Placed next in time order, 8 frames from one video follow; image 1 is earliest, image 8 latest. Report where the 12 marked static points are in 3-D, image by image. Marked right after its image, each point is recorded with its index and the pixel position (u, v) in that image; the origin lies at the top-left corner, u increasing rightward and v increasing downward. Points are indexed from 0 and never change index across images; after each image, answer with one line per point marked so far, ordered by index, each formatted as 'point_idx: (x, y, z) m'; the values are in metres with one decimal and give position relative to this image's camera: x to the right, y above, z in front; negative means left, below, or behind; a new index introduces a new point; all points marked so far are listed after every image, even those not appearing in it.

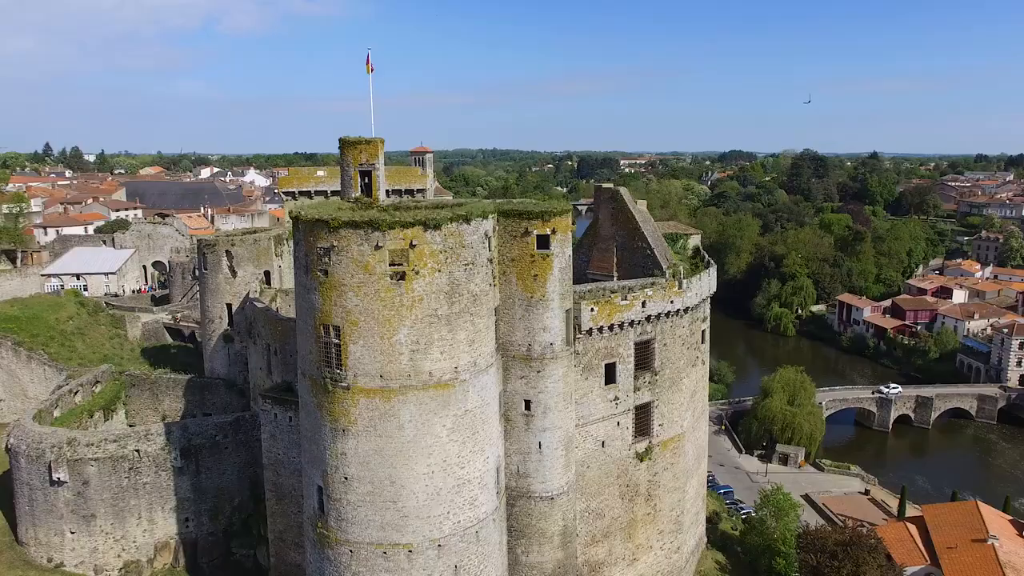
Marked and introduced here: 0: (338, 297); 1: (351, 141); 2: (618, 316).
0: (-3.3, -0.2, +13.8) m
1: (-3.8, +3.5, +17.1) m
2: (+2.7, -0.7, +18.5) m
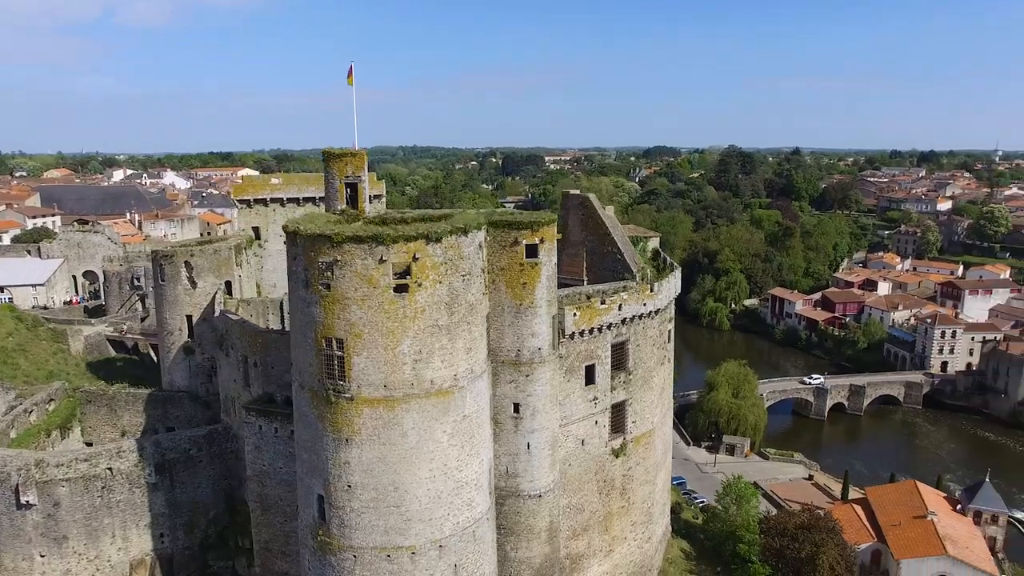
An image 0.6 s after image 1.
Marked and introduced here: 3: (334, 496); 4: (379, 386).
0: (-3.3, -0.4, +14.1) m
1: (-4.2, +3.2, +17.3) m
2: (+2.3, -0.9, +19.4) m
3: (-3.7, -4.3, +15.0) m
4: (-2.6, -2.0, +14.4) m
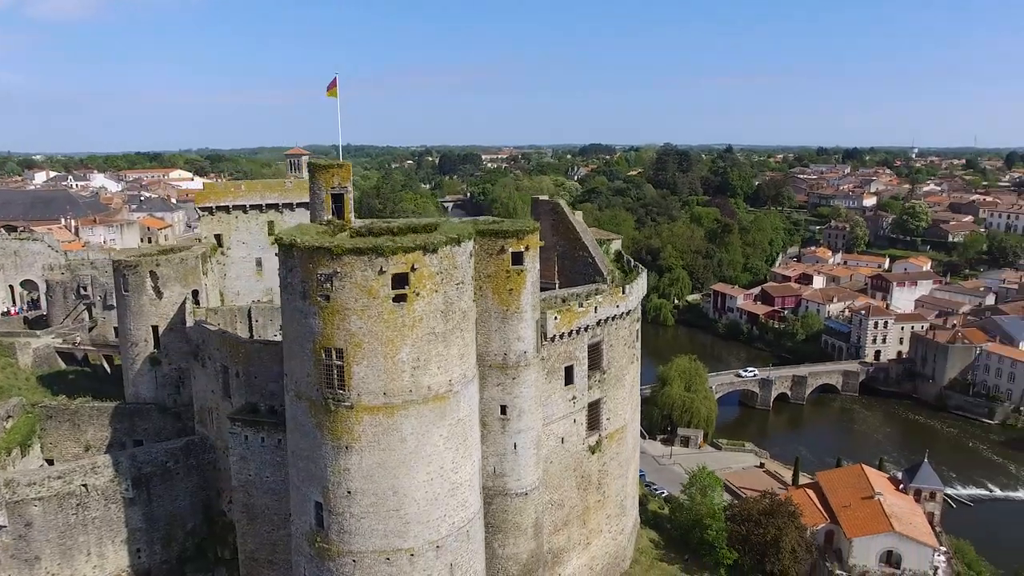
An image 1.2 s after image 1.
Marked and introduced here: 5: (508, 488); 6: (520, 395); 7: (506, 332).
0: (-3.4, -0.7, +14.4) m
1: (-4.6, +3.0, +17.5) m
2: (+1.8, -0.9, +20.1) m
3: (-3.8, -4.5, +15.2) m
4: (-2.7, -2.2, +14.8) m
5: (-0.1, -5.2, +18.7) m
6: (+0.2, -2.7, +18.3) m
7: (-0.1, -1.1, +17.8) m
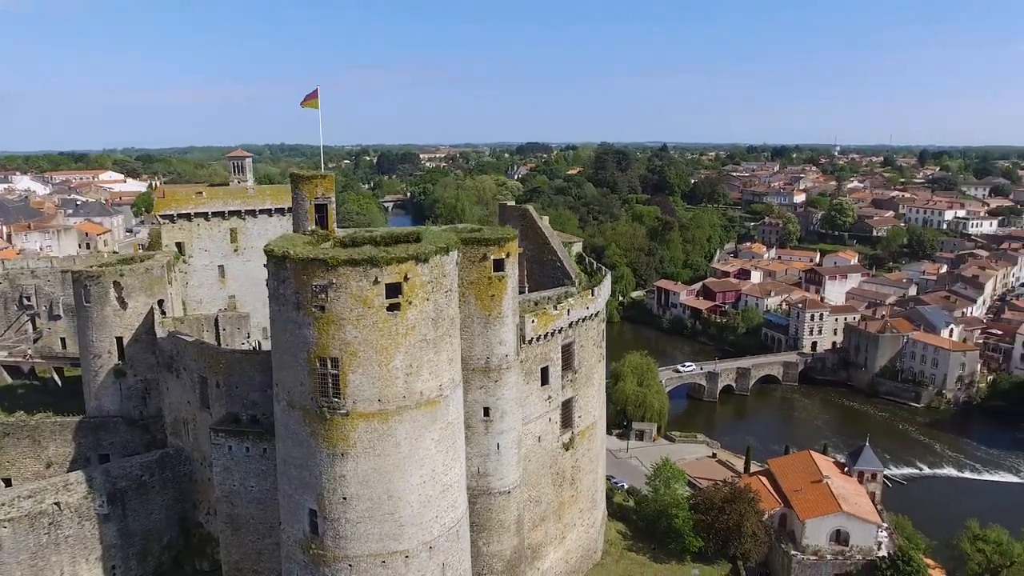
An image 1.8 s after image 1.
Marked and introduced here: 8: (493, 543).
0: (-3.6, -0.9, +14.8) m
1: (-5.1, +2.7, +17.7) m
2: (+1.1, -1.1, +20.9) m
3: (-3.9, -4.8, +15.5) m
4: (-2.9, -2.4, +15.2) m
5: (-0.5, -5.3, +19.3) m
6: (-0.3, -2.8, +18.9) m
7: (-0.6, -1.2, +18.4) m
8: (-0.5, -6.9, +19.6) m
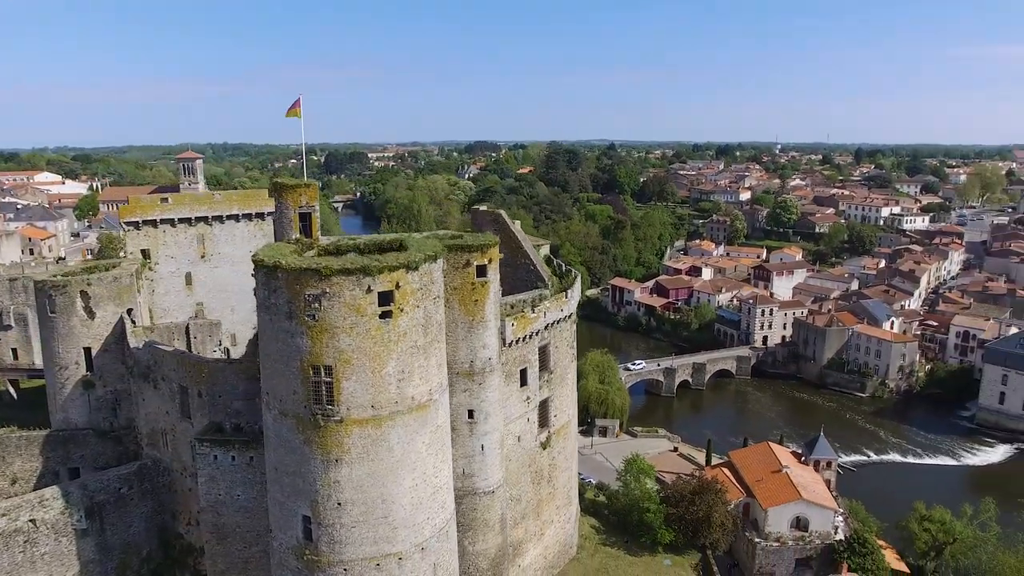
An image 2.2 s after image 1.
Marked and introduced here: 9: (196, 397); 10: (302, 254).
0: (-3.8, -1.1, +15.0) m
1: (-5.5, +2.5, +17.9) m
2: (+0.5, -1.2, +21.4) m
3: (-4.1, -4.9, +15.8) m
4: (-3.1, -2.5, +15.5) m
5: (-1.0, -5.4, +19.8) m
6: (-0.7, -3.0, +19.4) m
7: (-1.0, -1.4, +18.8) m
8: (-0.9, -7.0, +20.1) m
9: (-8.4, -2.9, +19.2) m
10: (-4.9, +0.8, +17.1) m
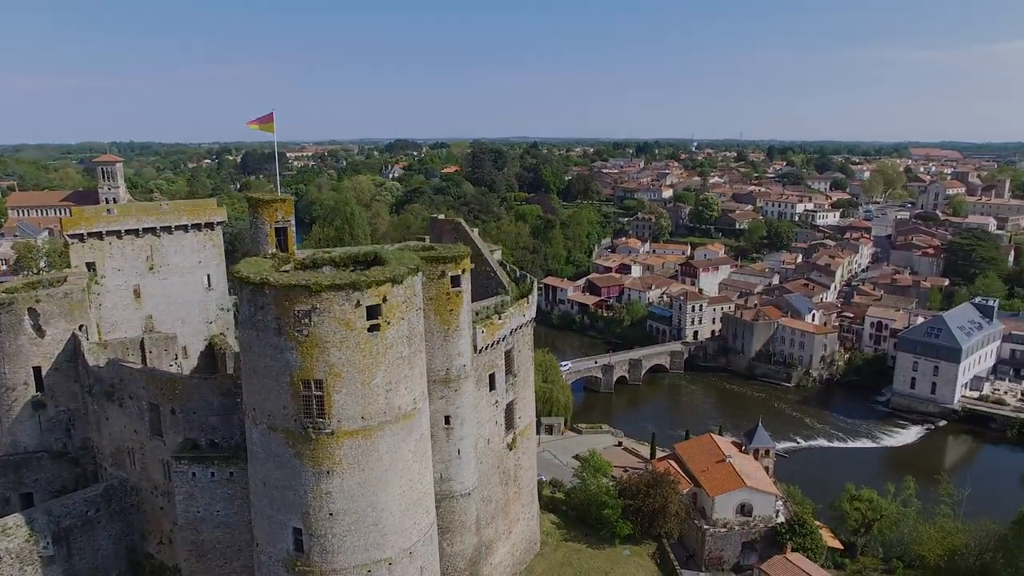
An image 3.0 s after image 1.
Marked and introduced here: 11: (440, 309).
0: (-4.0, -1.4, +15.3) m
1: (-6.2, +2.2, +18.0) m
2: (-0.5, -1.4, +22.1) m
3: (-4.4, -5.3, +16.1) m
4: (-3.4, -2.9, +15.8) m
5: (-1.7, -5.7, +20.4) m
6: (-1.4, -3.2, +20.0) m
7: (-1.7, -1.6, +19.4) m
8: (-1.6, -7.3, +20.7) m
9: (-9.0, -3.3, +19.1) m
10: (-5.4, +0.4, +17.2) m
11: (-1.9, -0.6, +19.1) m
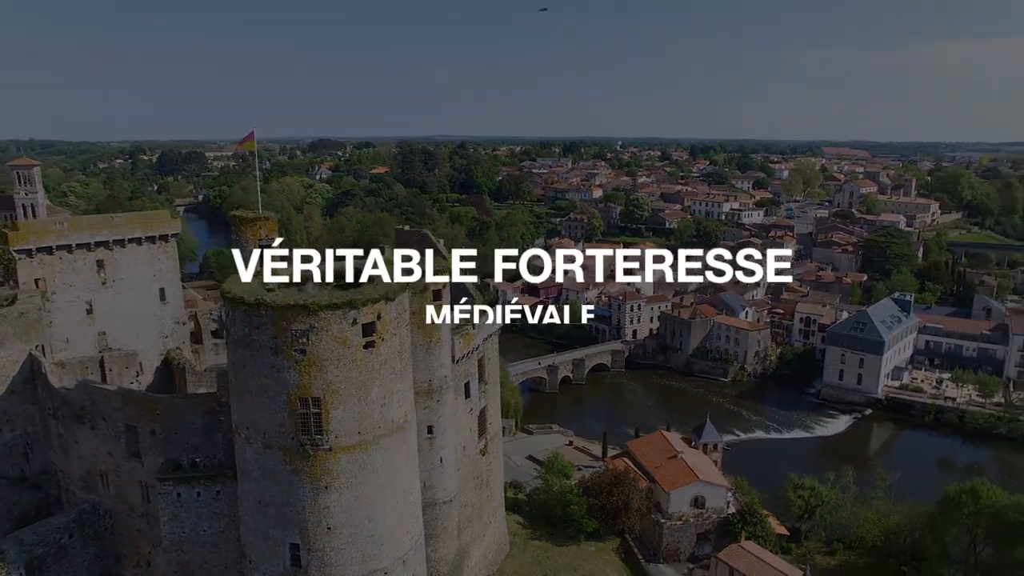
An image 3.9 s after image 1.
0: (-4.2, -1.8, +15.6) m
1: (-6.6, +1.7, +18.0) m
2: (-1.3, -1.7, +22.7) m
3: (-4.5, -5.7, +16.3) m
4: (-3.5, -3.2, +16.2) m
5: (-2.2, -6.1, +20.8) m
6: (-2.0, -3.6, +20.5) m
7: (-2.2, -2.0, +19.9) m
8: (-2.2, -7.7, +21.2) m
9: (-9.5, -3.8, +18.8) m
10: (-5.8, 0.0, +17.4) m
11: (-2.4, -0.9, +19.5) m
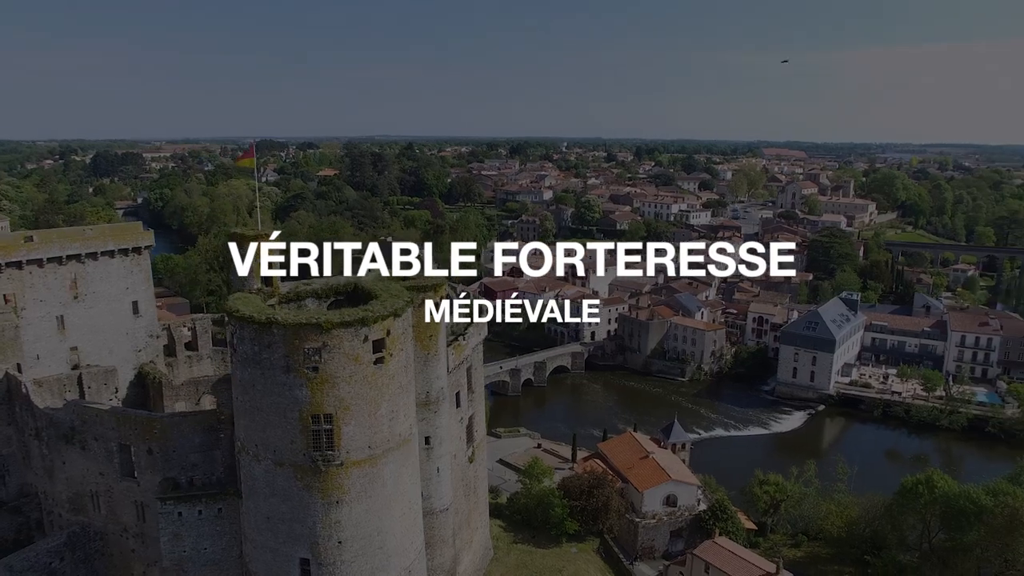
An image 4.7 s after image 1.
0: (-4.0, -2.2, +15.8) m
1: (-6.6, +1.3, +18.1) m
2: (-1.6, -2.1, +23.1) m
3: (-4.3, -6.1, +16.5) m
4: (-3.3, -3.6, +16.4) m
5: (-2.3, -6.4, +21.2) m
6: (-2.1, -3.9, +20.9) m
7: (-2.4, -2.4, +20.2) m
8: (-2.3, -8.0, +21.5) m
9: (-9.5, -4.3, +18.7) m
10: (-5.7, -0.4, +17.5) m
11: (-2.5, -1.3, +19.8) m
